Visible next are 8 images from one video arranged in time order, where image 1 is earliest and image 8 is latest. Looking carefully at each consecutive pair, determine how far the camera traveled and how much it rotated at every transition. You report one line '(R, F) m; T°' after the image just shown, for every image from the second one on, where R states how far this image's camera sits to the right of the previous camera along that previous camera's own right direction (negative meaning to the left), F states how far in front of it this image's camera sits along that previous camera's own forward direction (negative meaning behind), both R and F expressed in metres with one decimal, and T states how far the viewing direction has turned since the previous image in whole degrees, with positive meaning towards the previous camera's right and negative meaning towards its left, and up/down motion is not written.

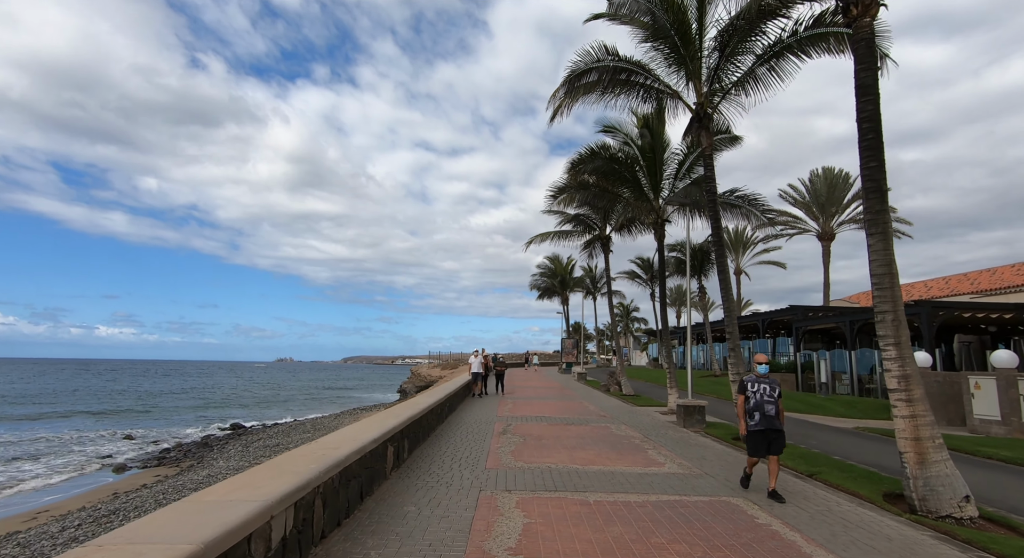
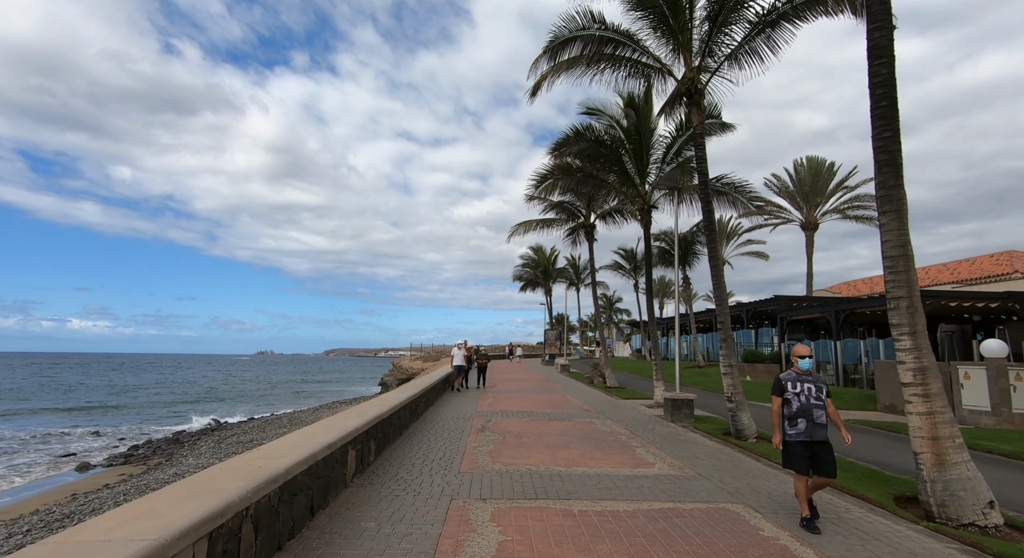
(+0.1, +0.7) m; +2°
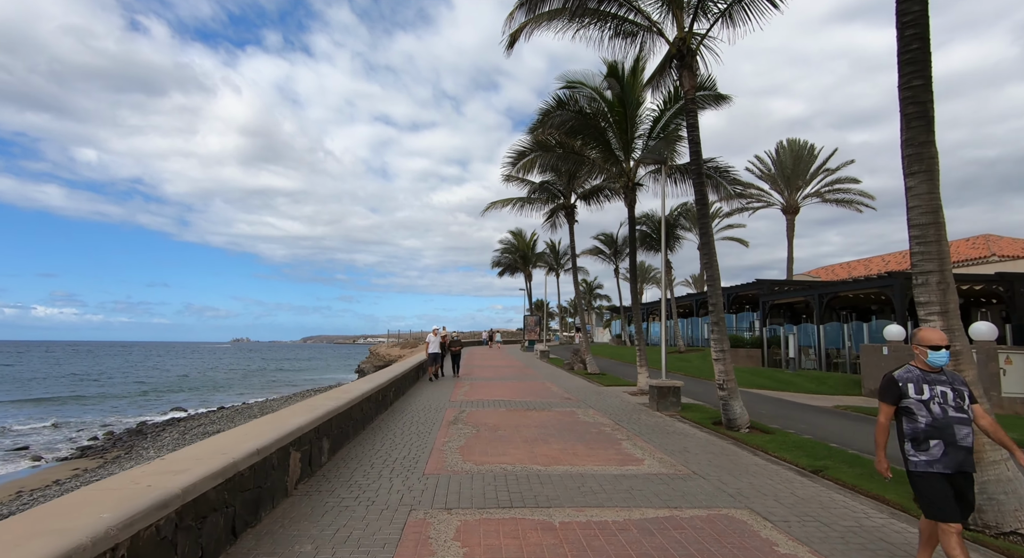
(+0.1, +0.9) m; +2°
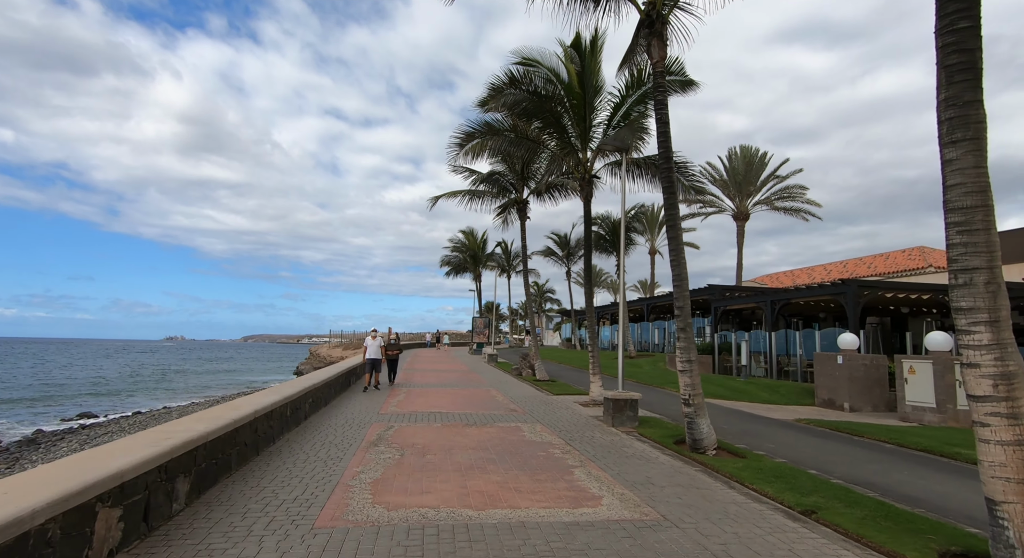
(+0.2, +1.4) m; +5°
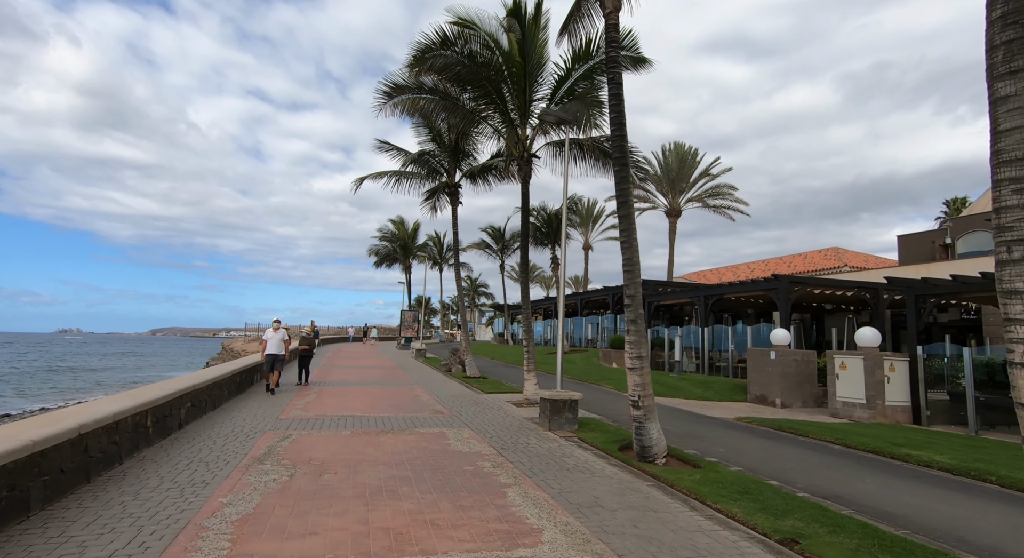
(+0.1, +1.3) m; +7°
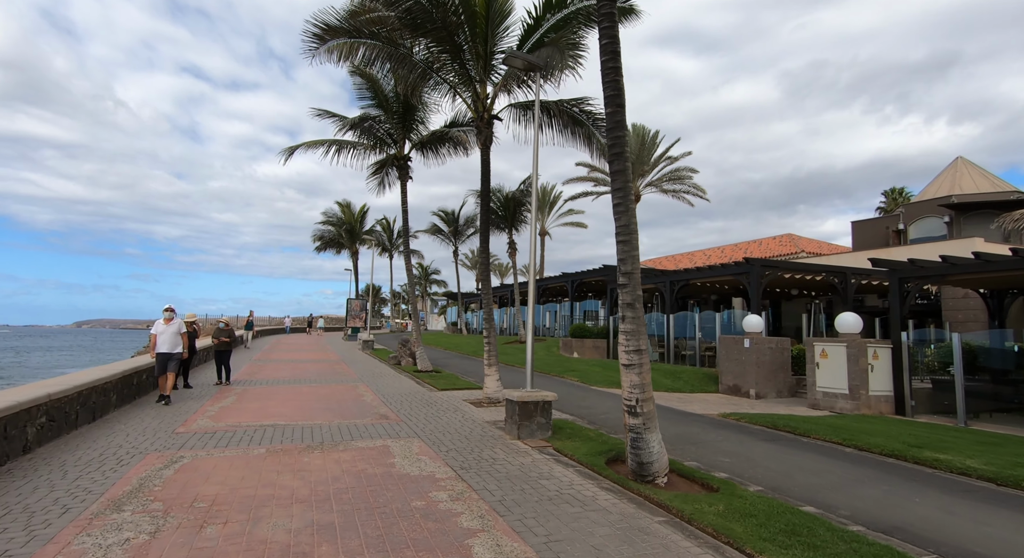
(-0.1, +1.7) m; +5°
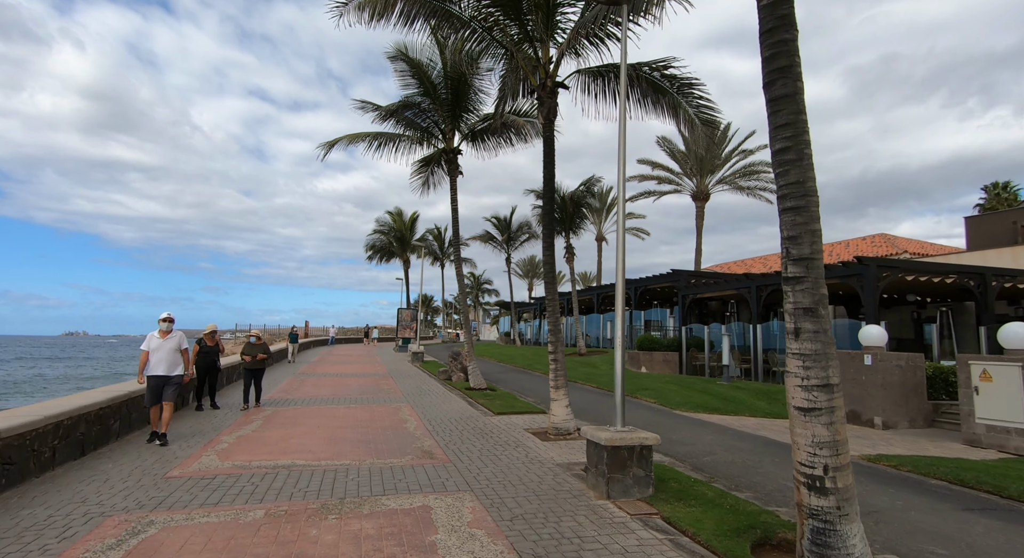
(-0.3, +2.0) m; -6°
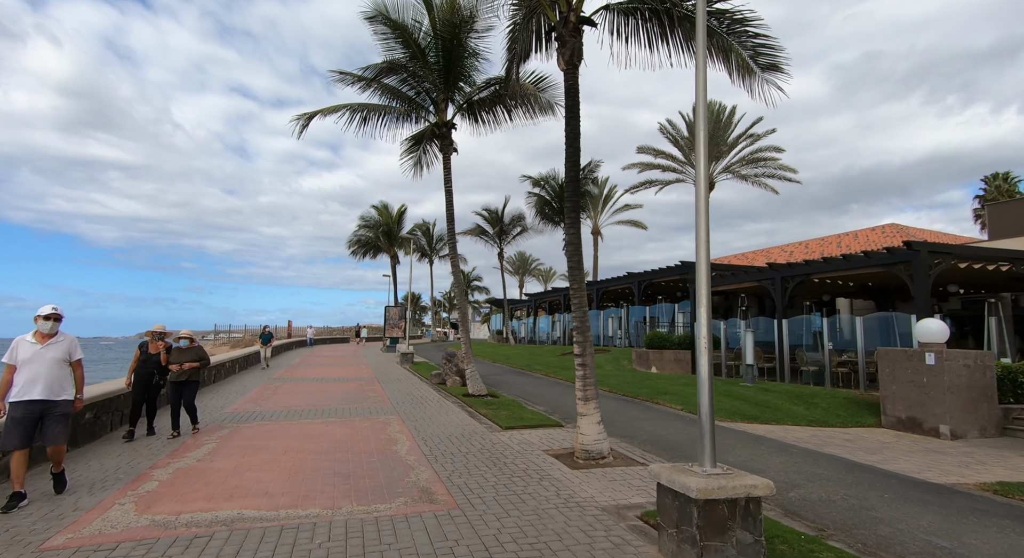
(-0.4, +1.9) m; +1°
